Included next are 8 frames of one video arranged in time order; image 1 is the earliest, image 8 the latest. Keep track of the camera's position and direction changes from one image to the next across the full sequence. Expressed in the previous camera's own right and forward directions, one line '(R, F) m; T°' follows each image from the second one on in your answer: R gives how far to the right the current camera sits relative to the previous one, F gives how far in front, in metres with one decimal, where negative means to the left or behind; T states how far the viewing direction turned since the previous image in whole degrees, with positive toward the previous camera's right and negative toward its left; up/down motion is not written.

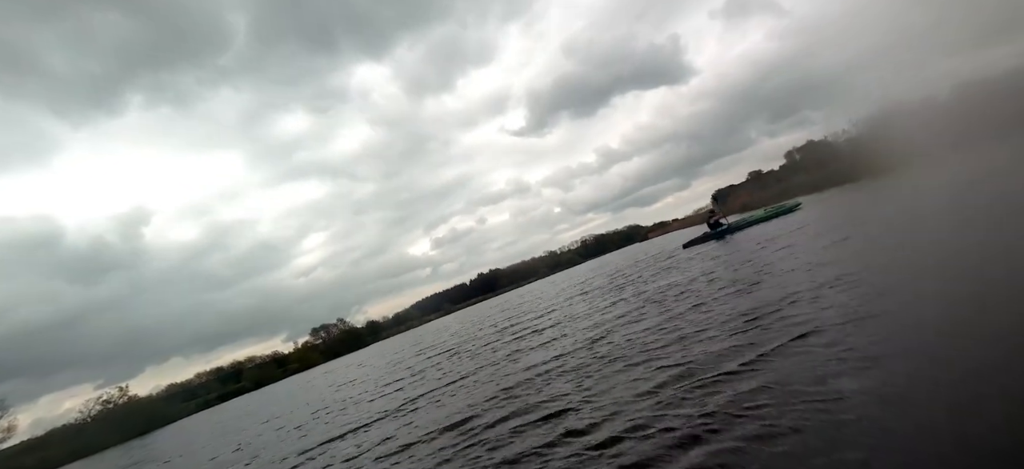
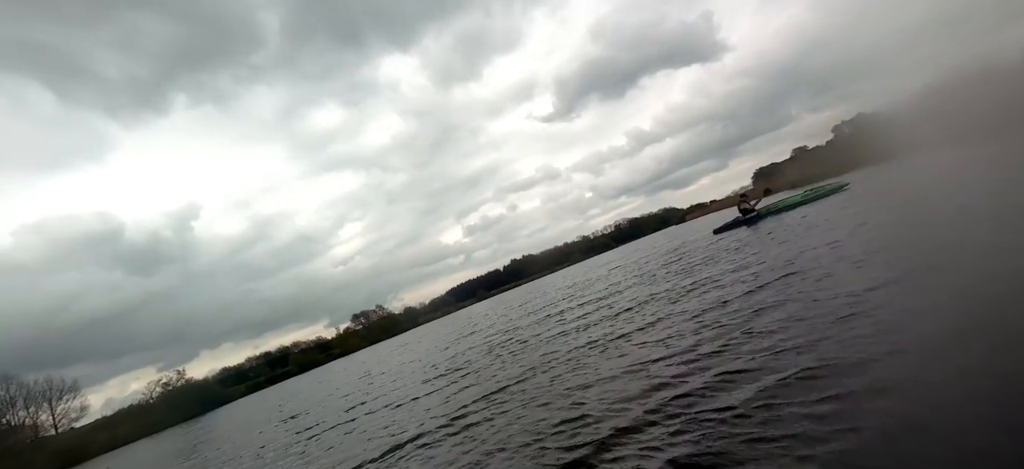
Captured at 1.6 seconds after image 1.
(0.0, -1.7) m; -4°
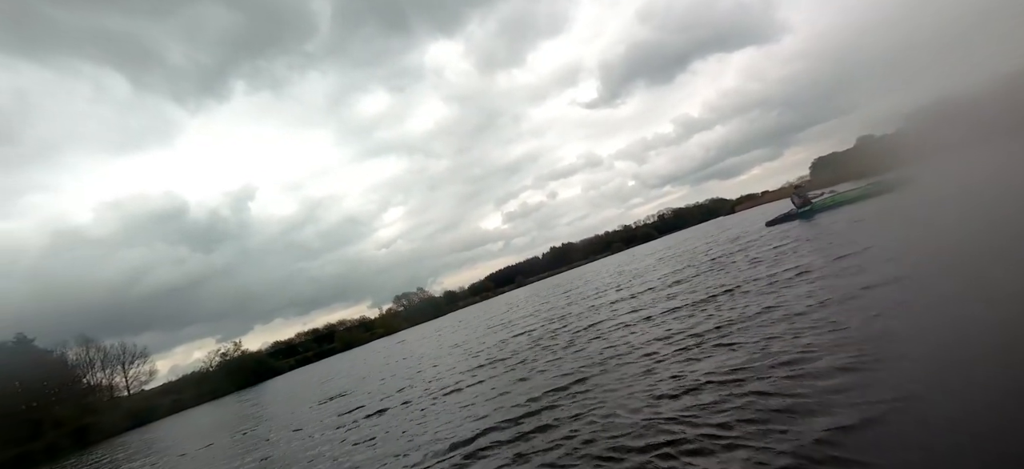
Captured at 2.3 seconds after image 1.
(+0.1, -1.4) m; -5°
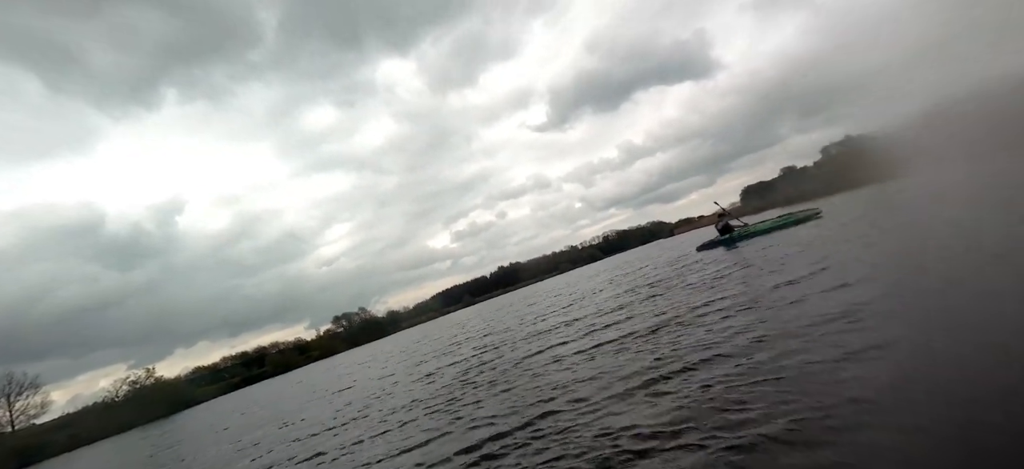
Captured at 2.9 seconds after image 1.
(+0.1, +5.3) m; +6°
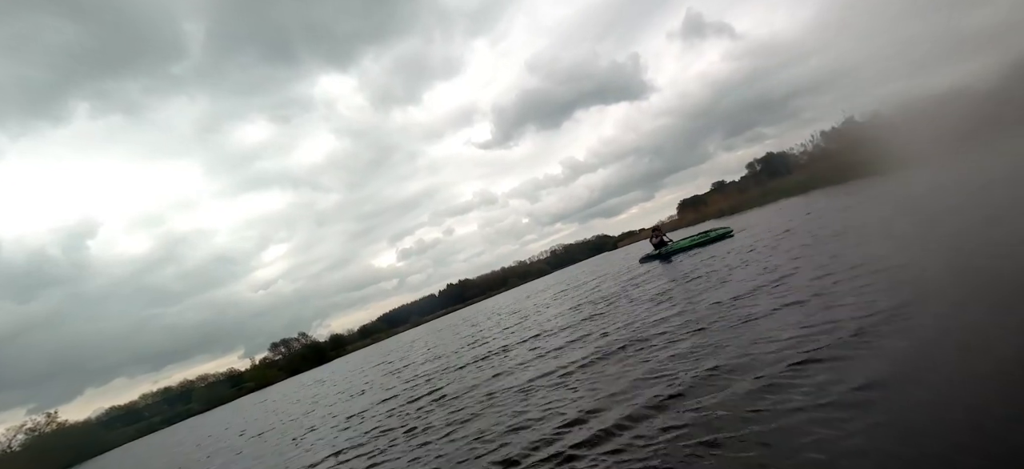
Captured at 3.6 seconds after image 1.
(-1.7, +5.4) m; +6°
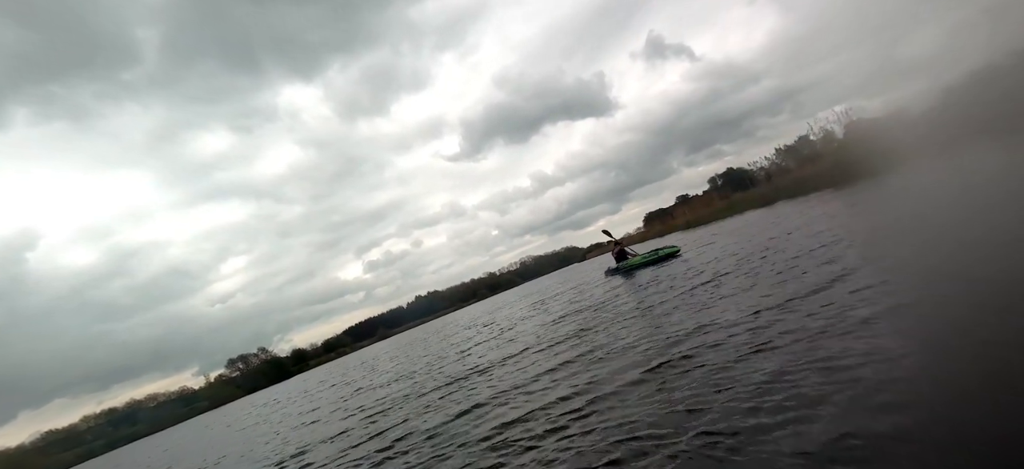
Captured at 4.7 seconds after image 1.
(-1.2, +3.4) m; +4°
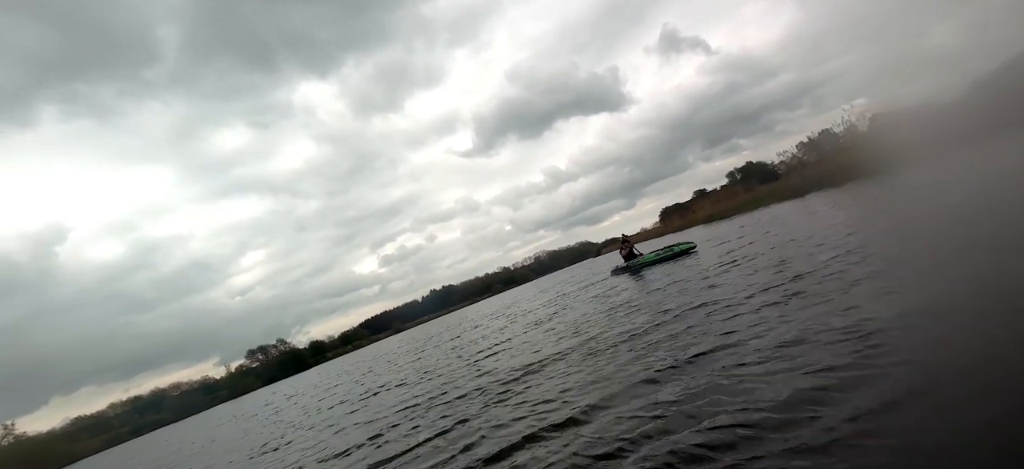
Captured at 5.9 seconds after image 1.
(+0.1, -1.4) m; -2°
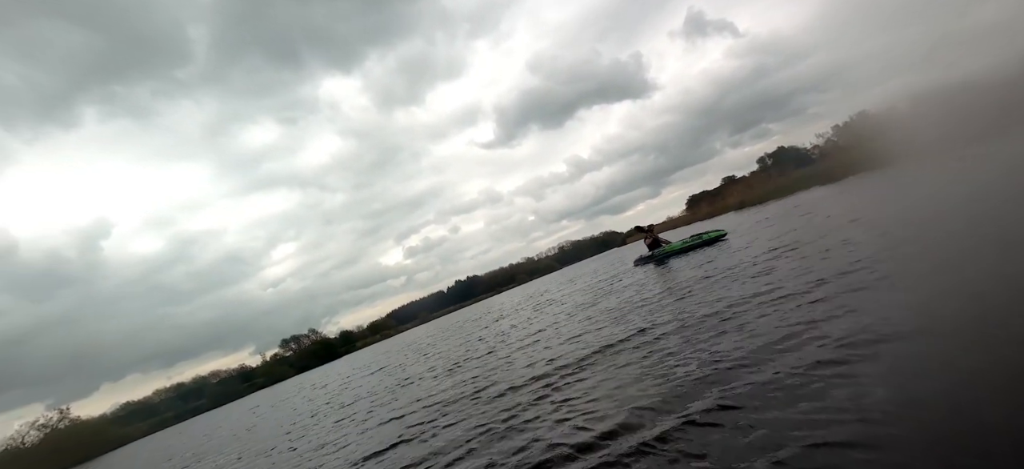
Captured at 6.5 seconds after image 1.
(+0.7, -2.4) m; -3°
